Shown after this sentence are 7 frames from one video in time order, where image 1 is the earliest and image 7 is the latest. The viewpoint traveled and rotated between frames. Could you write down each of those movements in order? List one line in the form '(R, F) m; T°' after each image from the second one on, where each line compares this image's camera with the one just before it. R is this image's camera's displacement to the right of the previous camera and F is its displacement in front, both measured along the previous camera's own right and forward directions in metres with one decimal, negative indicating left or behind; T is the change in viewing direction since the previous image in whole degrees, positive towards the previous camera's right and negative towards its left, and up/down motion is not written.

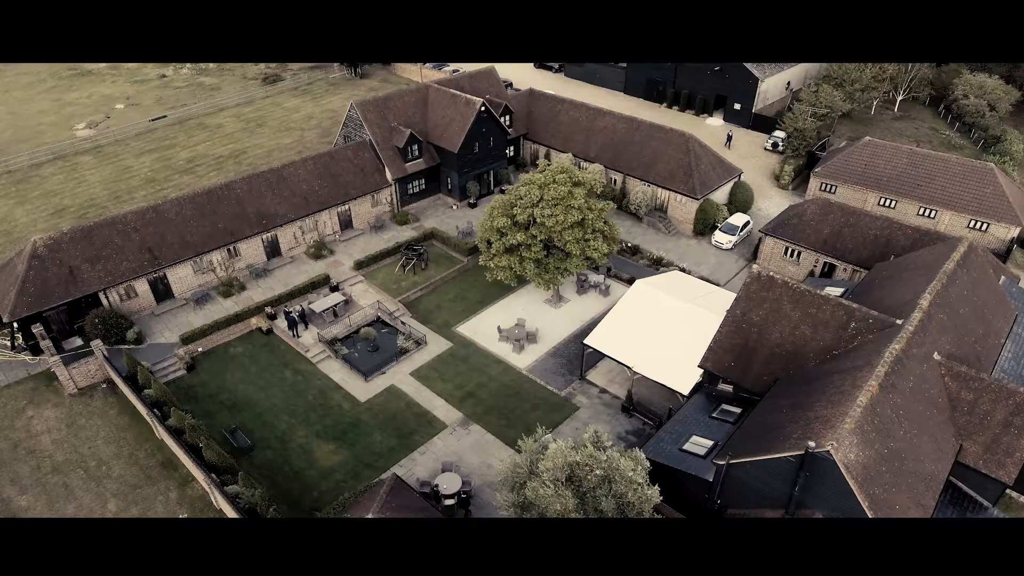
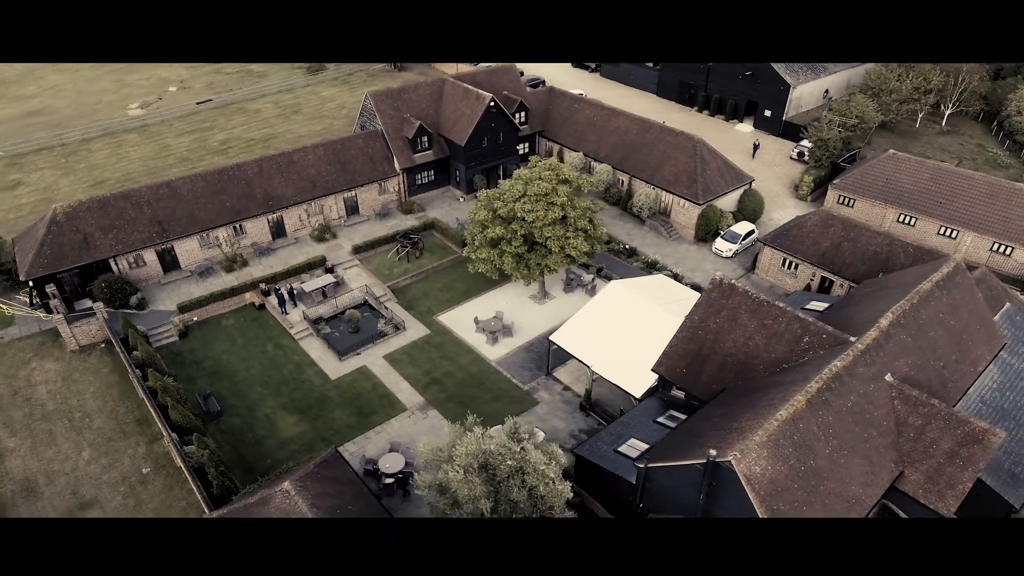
(+4.7, -0.2) m; -5°
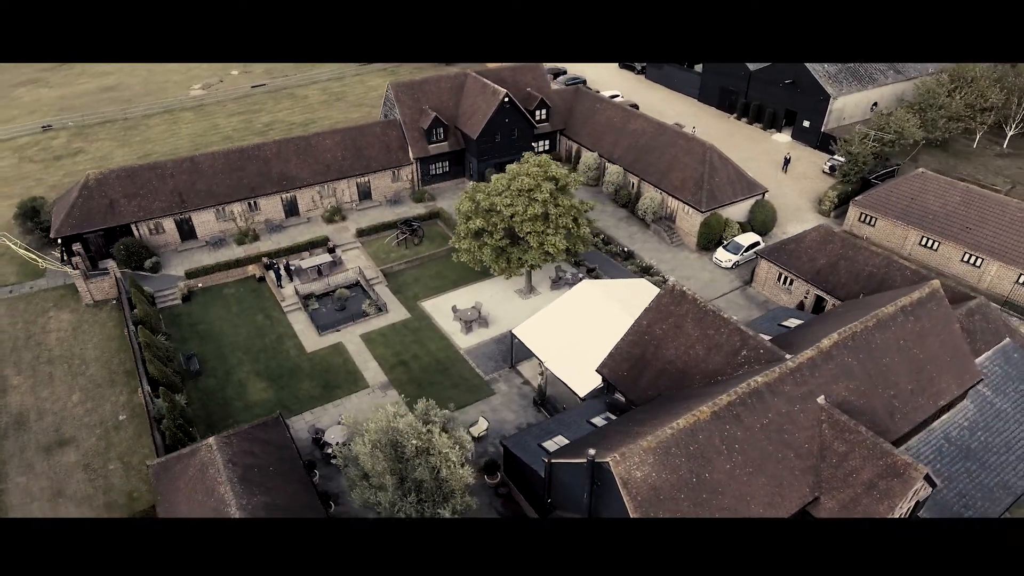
(+5.6, -0.2) m; -7°
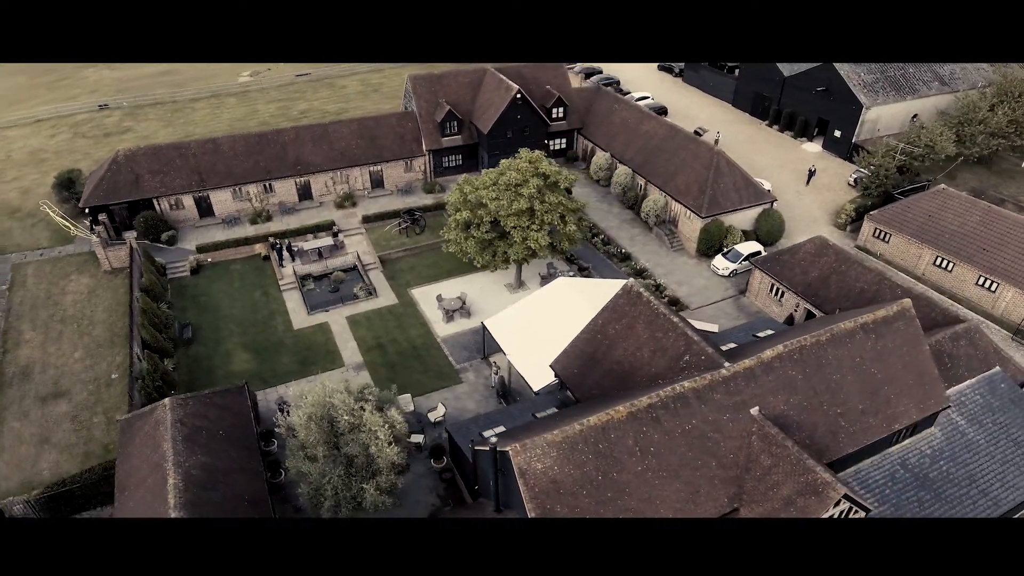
(+4.6, -0.2) m; -5°
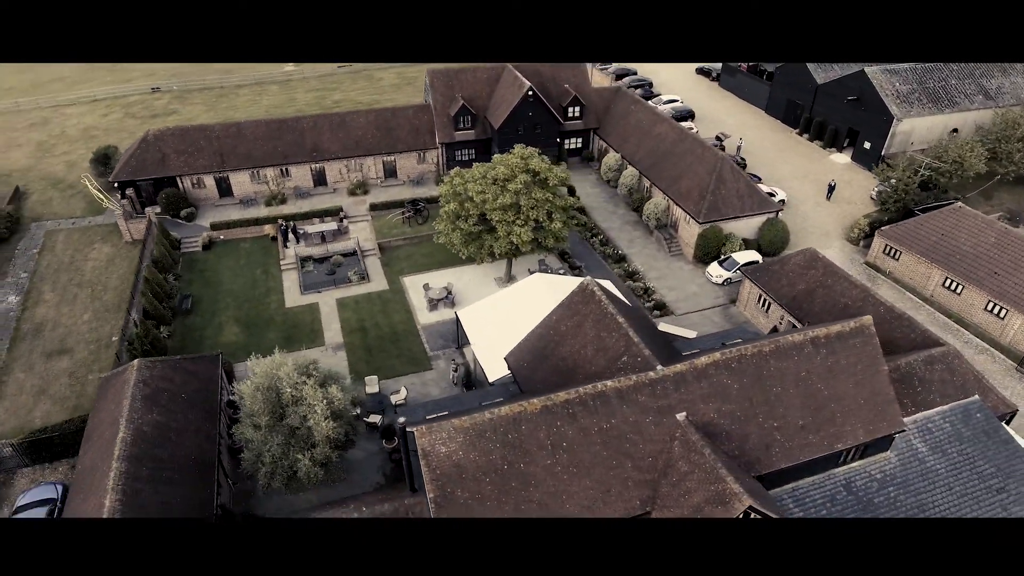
(+4.6, -0.2) m; -5°
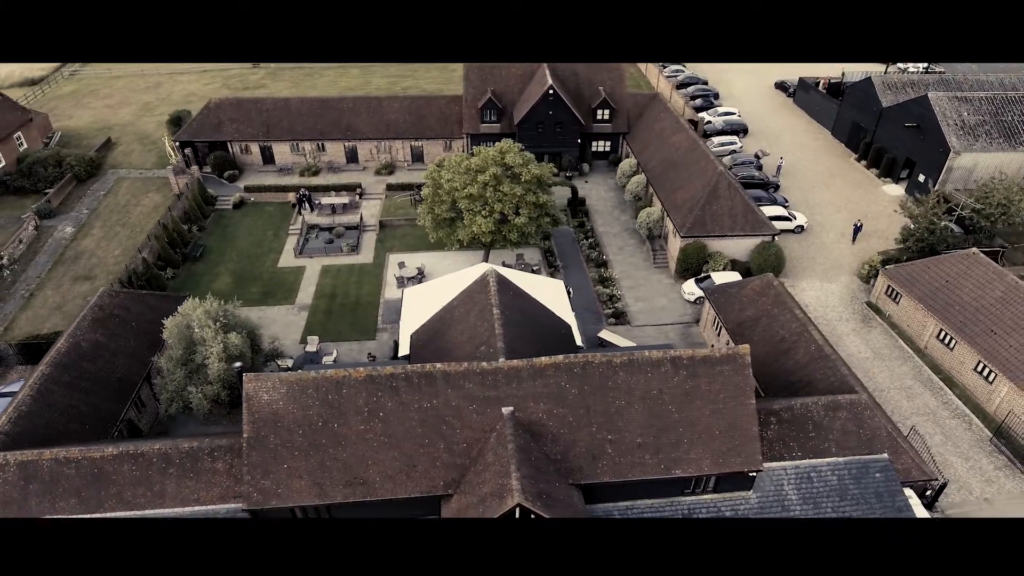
(+10.1, +0.1) m; -11°
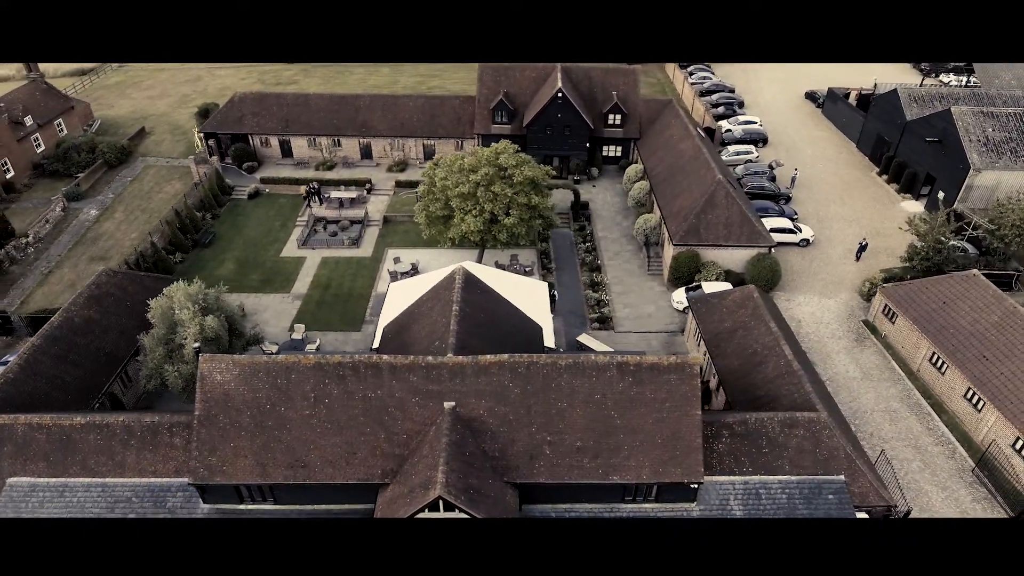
(+3.6, -0.1) m; -4°
